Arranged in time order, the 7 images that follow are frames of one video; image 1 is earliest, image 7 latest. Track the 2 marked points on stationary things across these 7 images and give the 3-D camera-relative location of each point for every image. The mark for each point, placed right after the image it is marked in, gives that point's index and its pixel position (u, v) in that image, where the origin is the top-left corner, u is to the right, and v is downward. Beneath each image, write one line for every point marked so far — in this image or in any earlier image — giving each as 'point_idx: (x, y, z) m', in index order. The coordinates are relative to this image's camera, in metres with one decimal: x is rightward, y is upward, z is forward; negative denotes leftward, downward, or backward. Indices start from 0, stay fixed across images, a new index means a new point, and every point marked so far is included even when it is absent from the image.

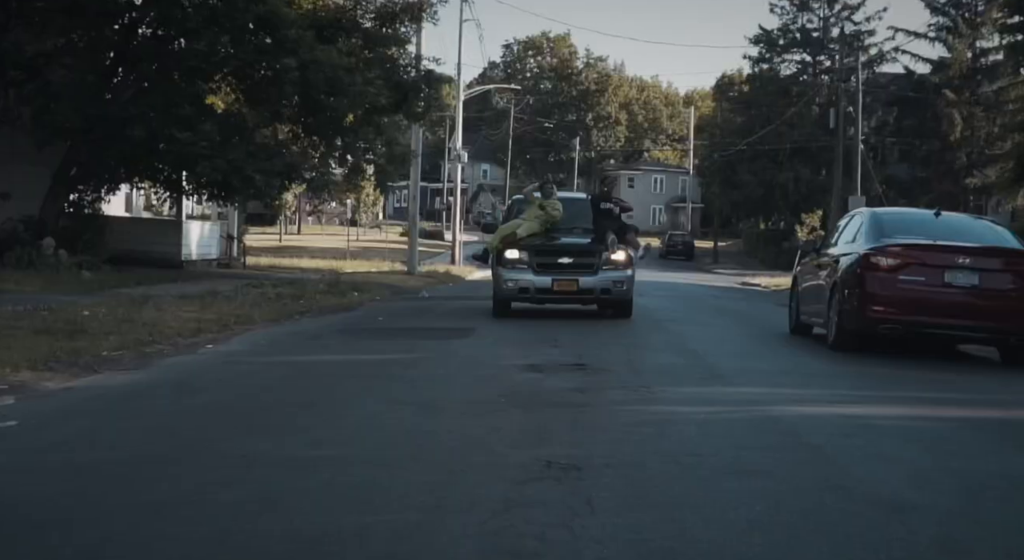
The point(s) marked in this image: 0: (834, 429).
0: (+2.1, -1.0, +7.4) m
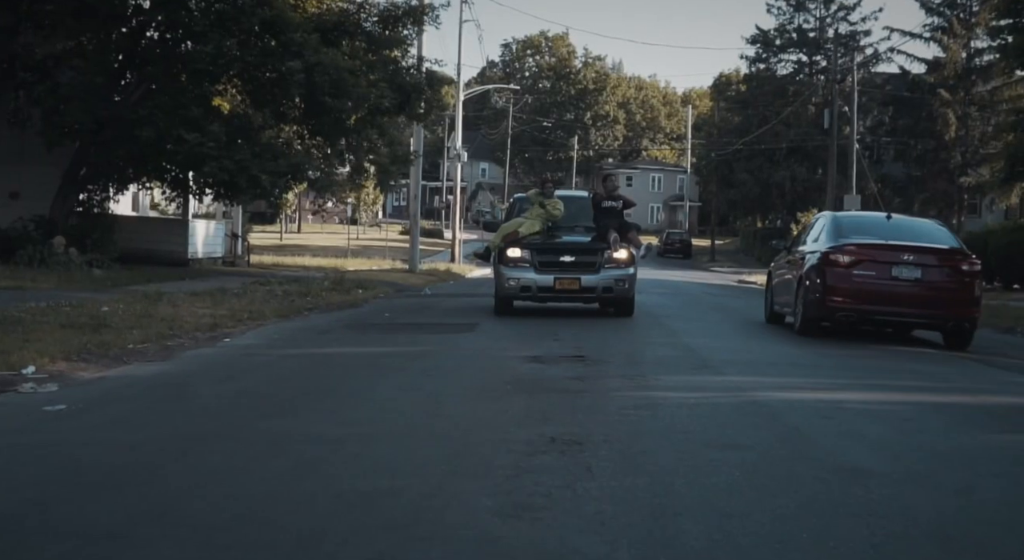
0: (+2.1, -0.9, +8.1) m
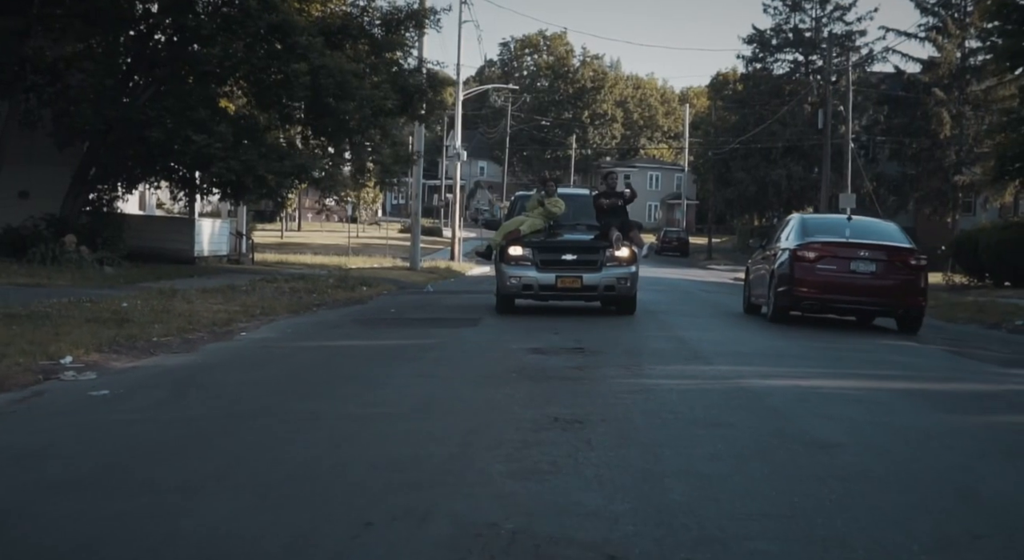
0: (+2.2, -0.9, +8.8) m
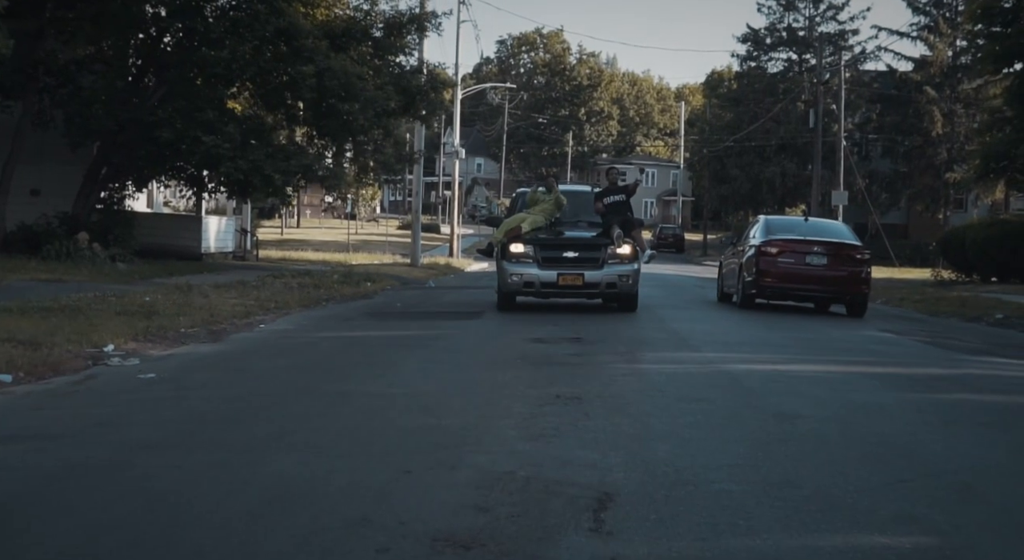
0: (+2.2, -0.8, +9.8) m
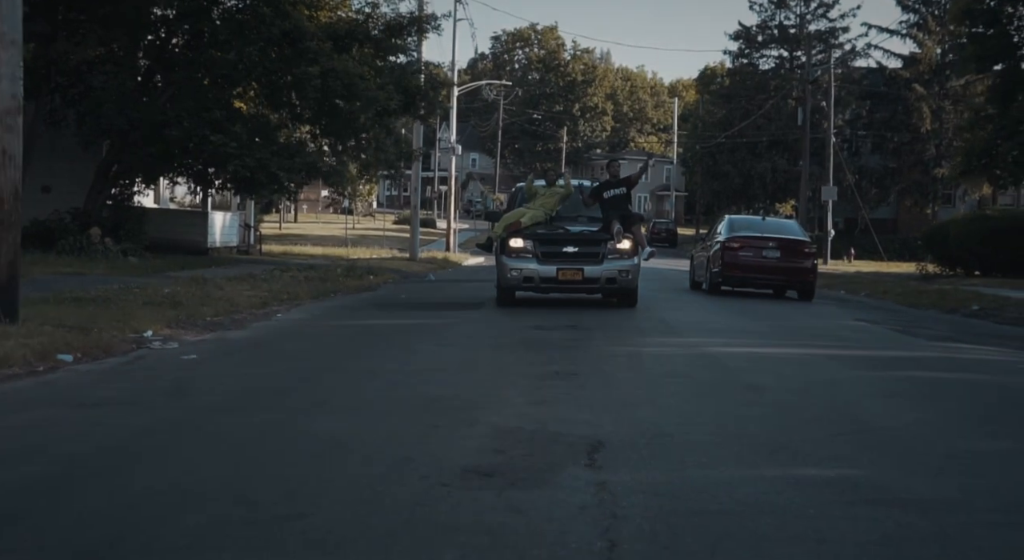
0: (+2.2, -0.8, +11.0) m
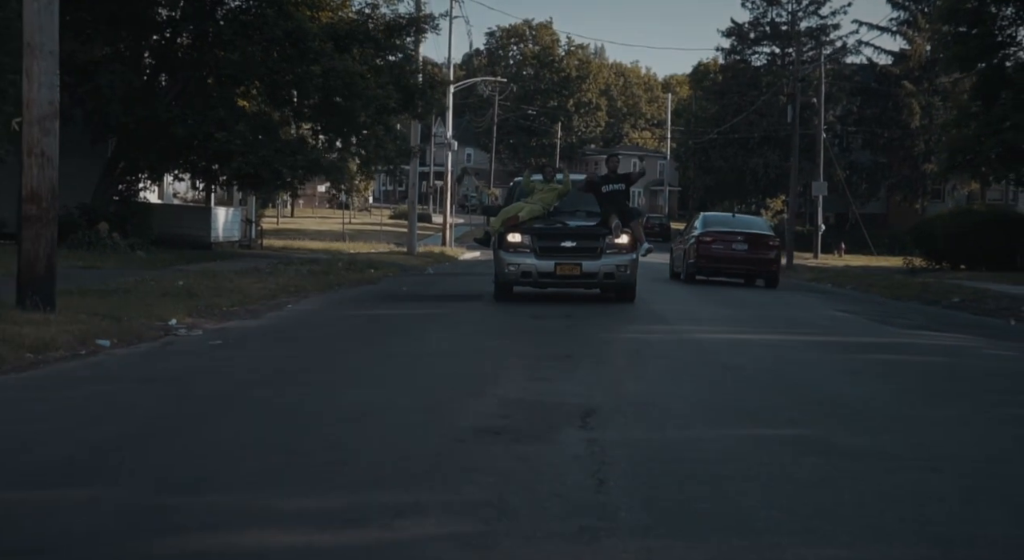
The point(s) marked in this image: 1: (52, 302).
0: (+2.2, -0.7, +12.0) m
1: (-5.0, -0.2, +12.5) m
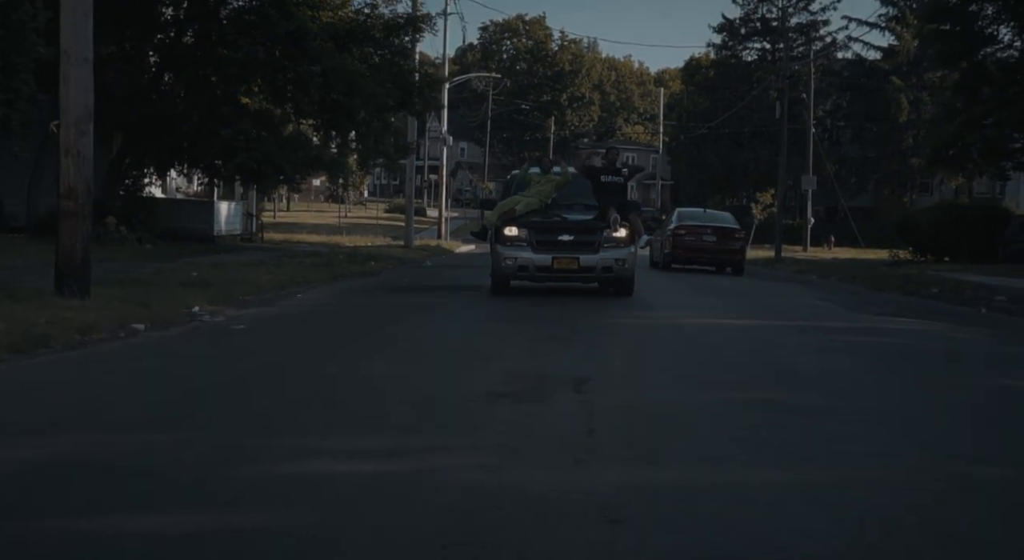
0: (+2.2, -0.5, +13.1) m
1: (-5.1, -0.1, +13.5) m
